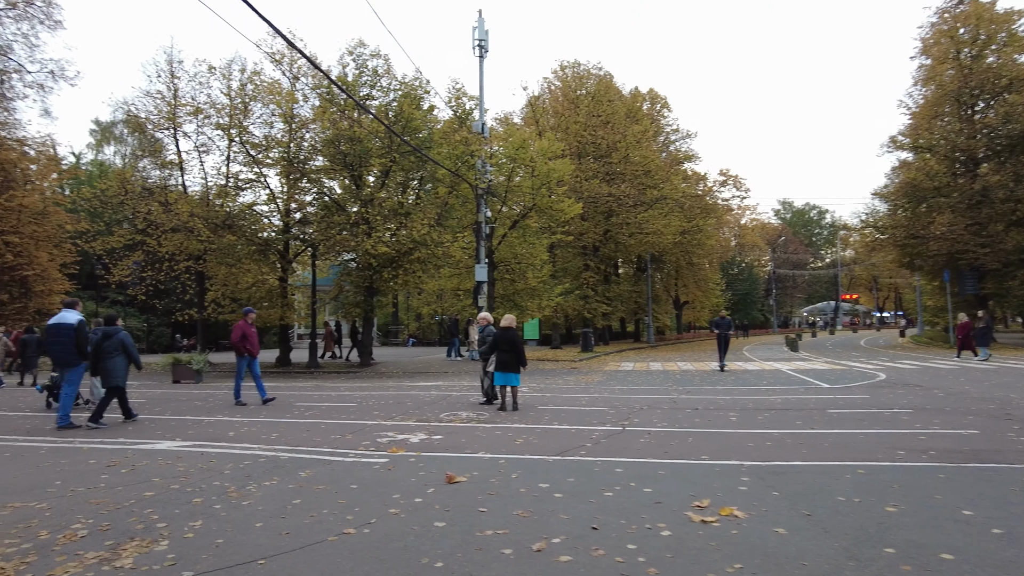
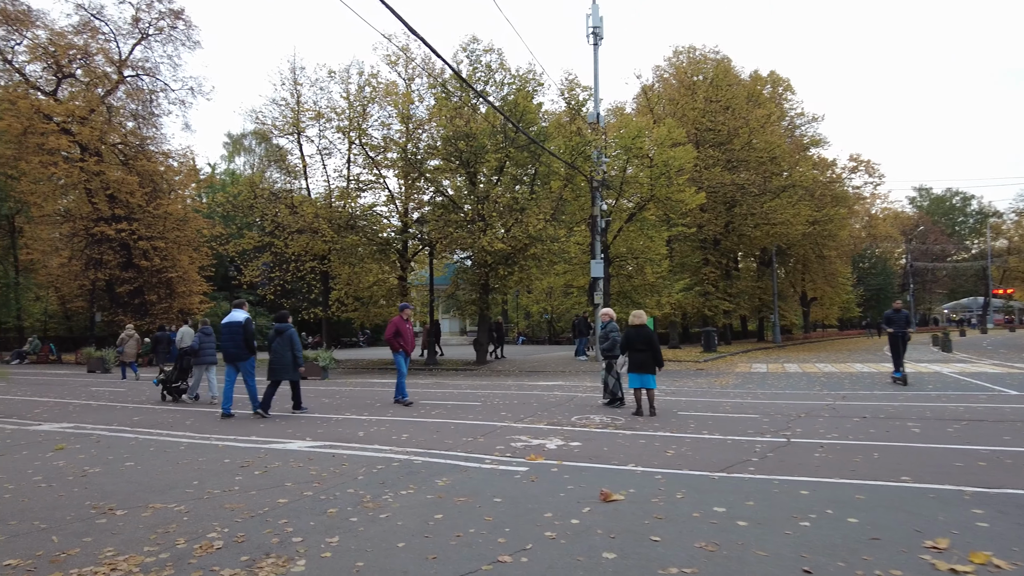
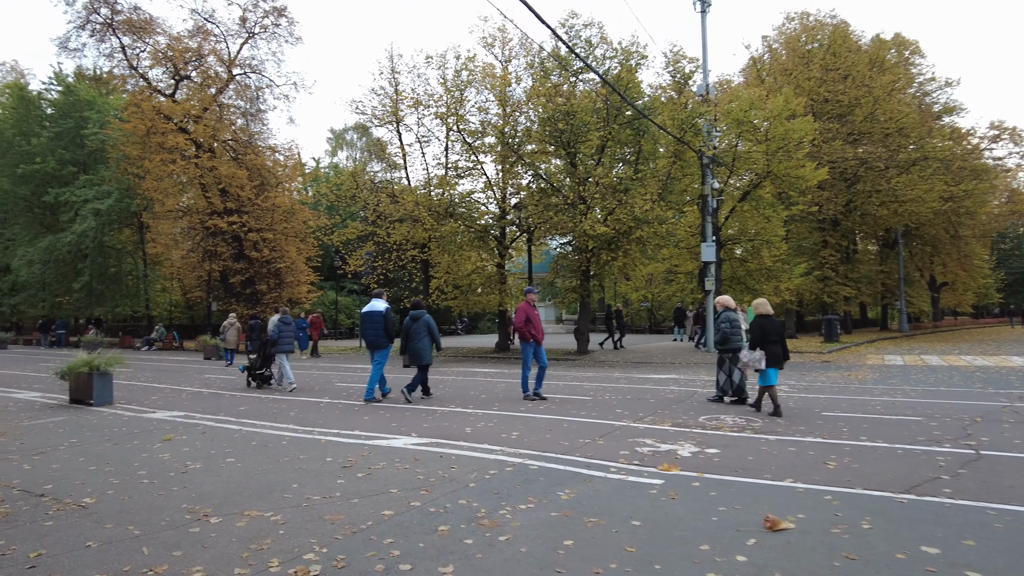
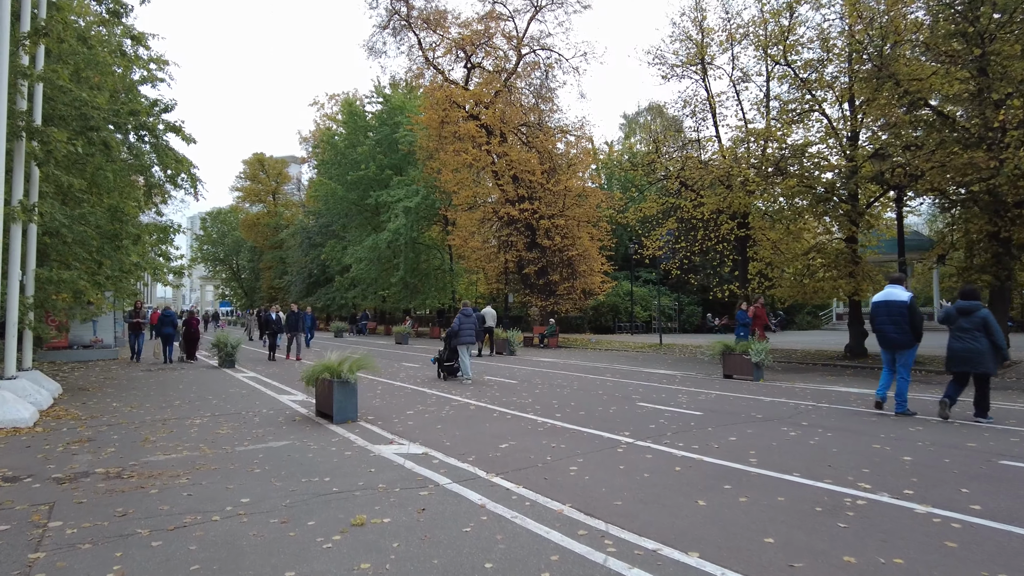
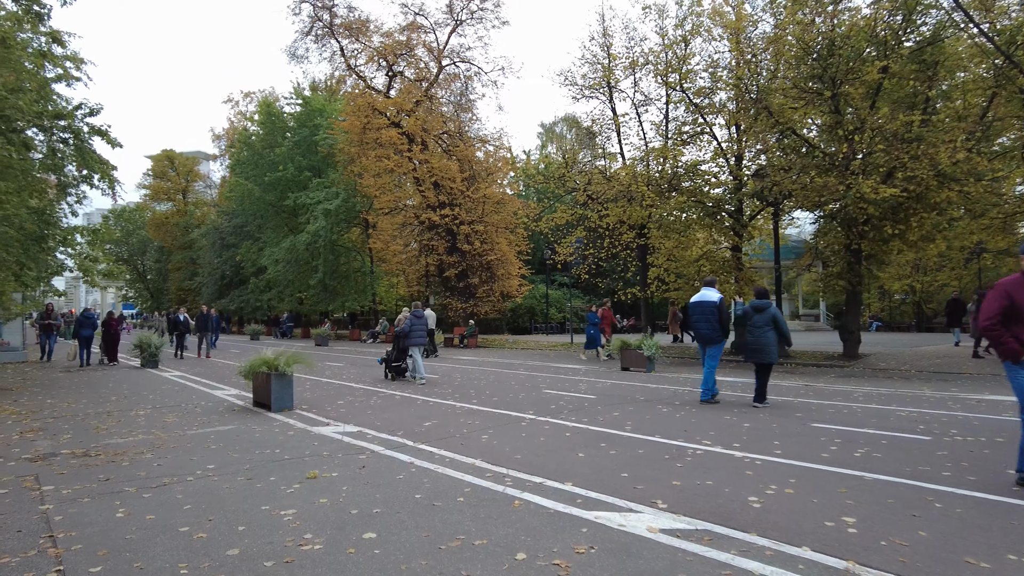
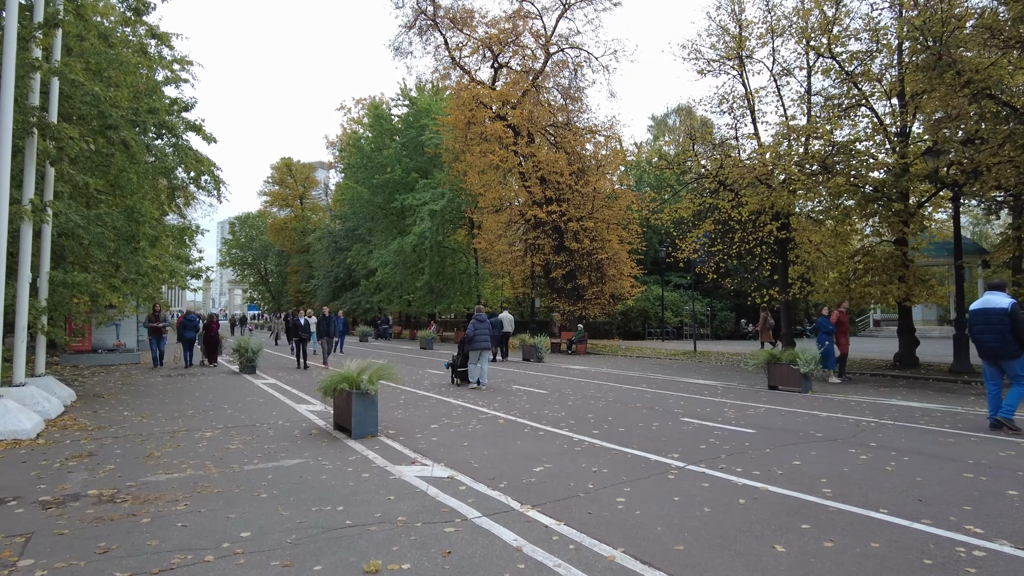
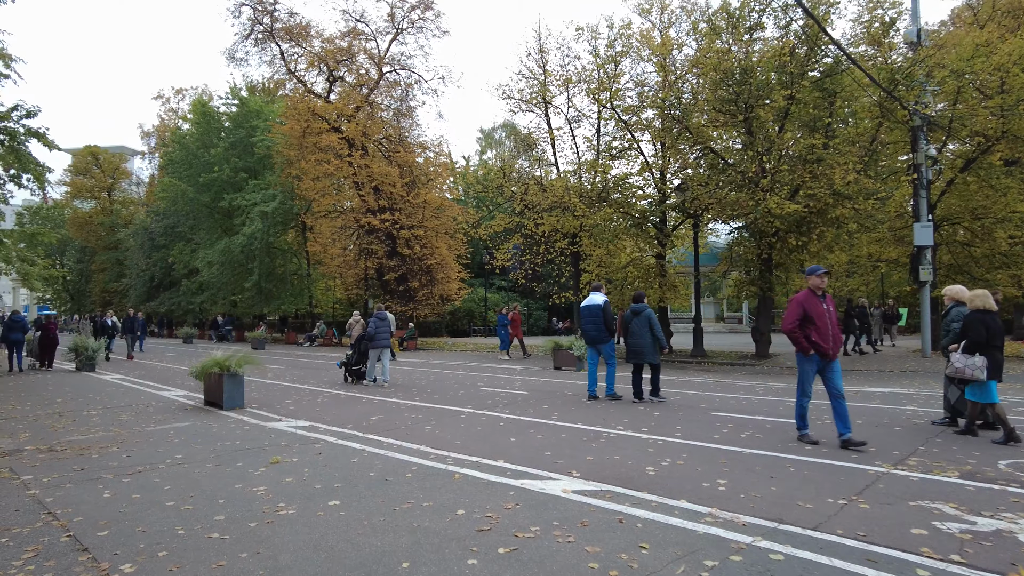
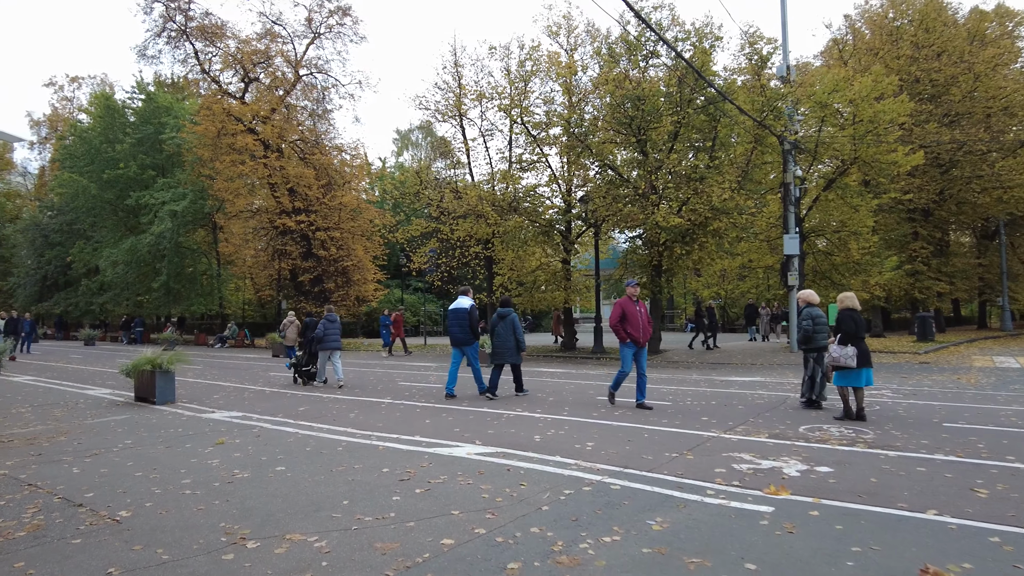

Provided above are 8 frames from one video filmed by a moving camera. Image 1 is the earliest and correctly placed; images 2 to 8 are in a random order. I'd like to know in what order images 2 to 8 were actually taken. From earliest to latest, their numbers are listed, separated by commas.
2, 3, 8, 7, 5, 4, 6
